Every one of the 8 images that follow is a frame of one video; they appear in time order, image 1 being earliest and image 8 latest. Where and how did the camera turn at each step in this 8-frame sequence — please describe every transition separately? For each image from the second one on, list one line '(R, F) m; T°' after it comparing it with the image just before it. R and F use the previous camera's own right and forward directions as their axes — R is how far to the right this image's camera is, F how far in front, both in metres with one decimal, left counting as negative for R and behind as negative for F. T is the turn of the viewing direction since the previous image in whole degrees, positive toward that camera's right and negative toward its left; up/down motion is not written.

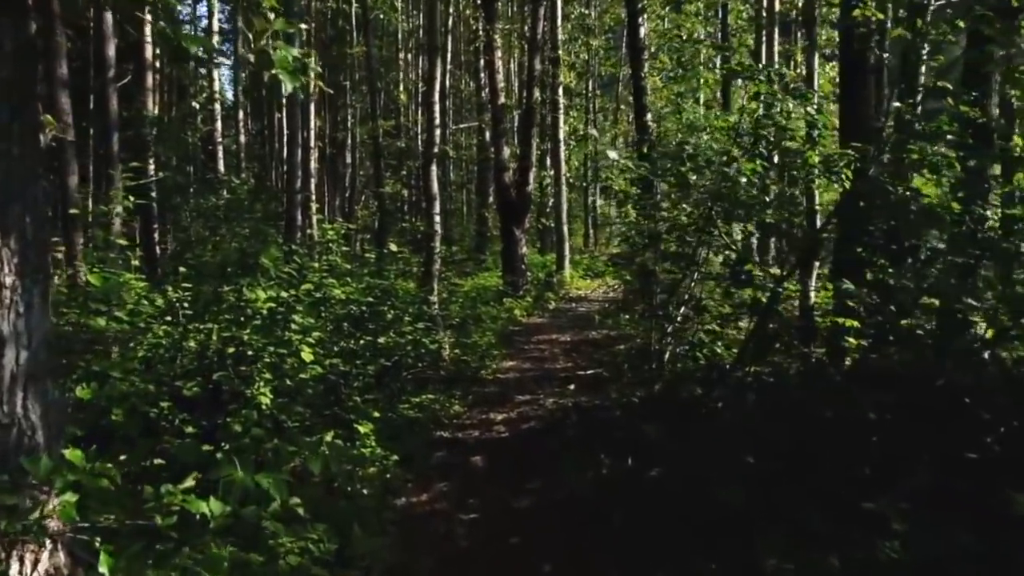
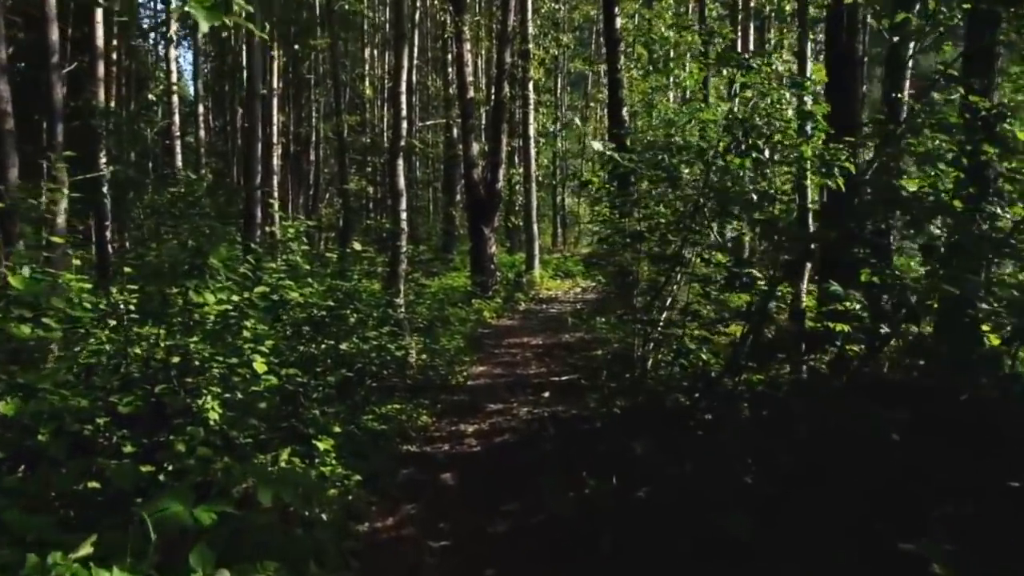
(0.0, +0.5) m; +2°
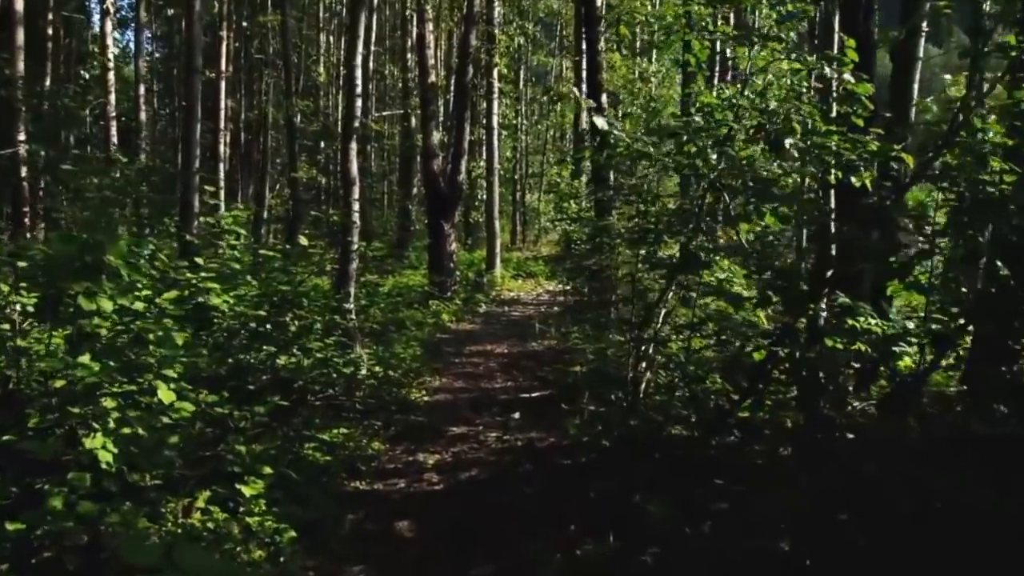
(-0.1, +1.1) m; +2°
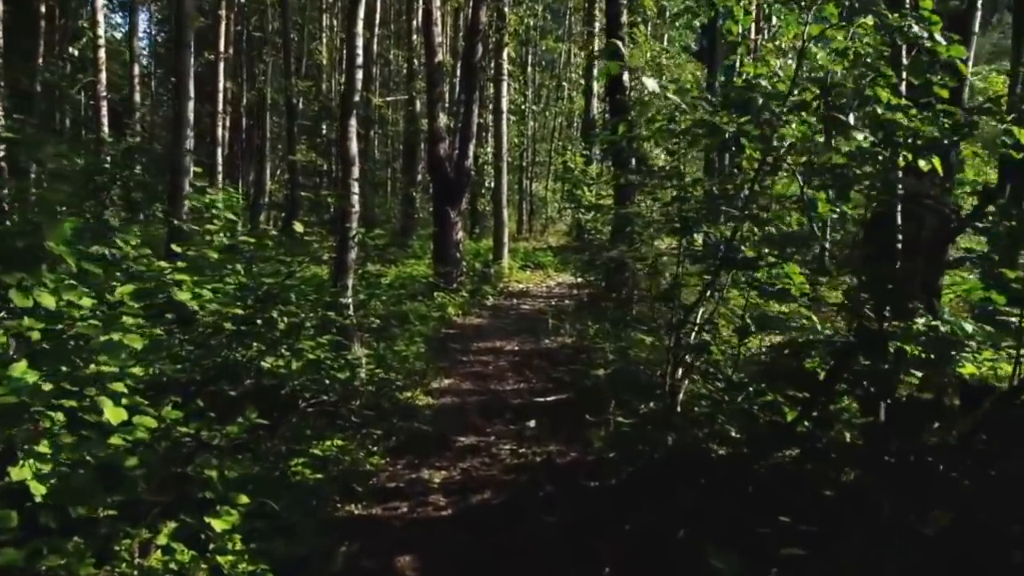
(-0.1, +0.8) m; 0°
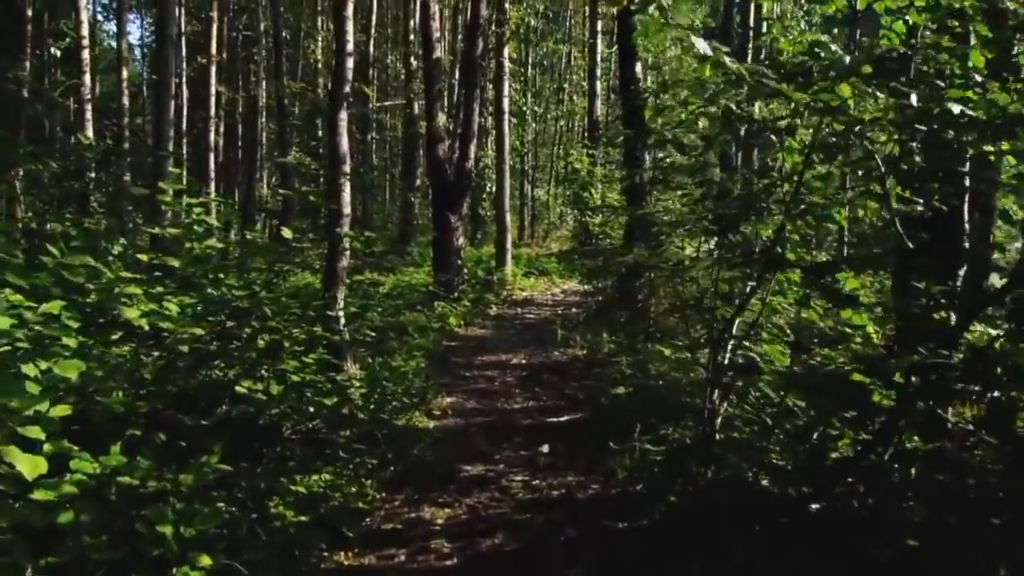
(-0.1, +0.7) m; 0°
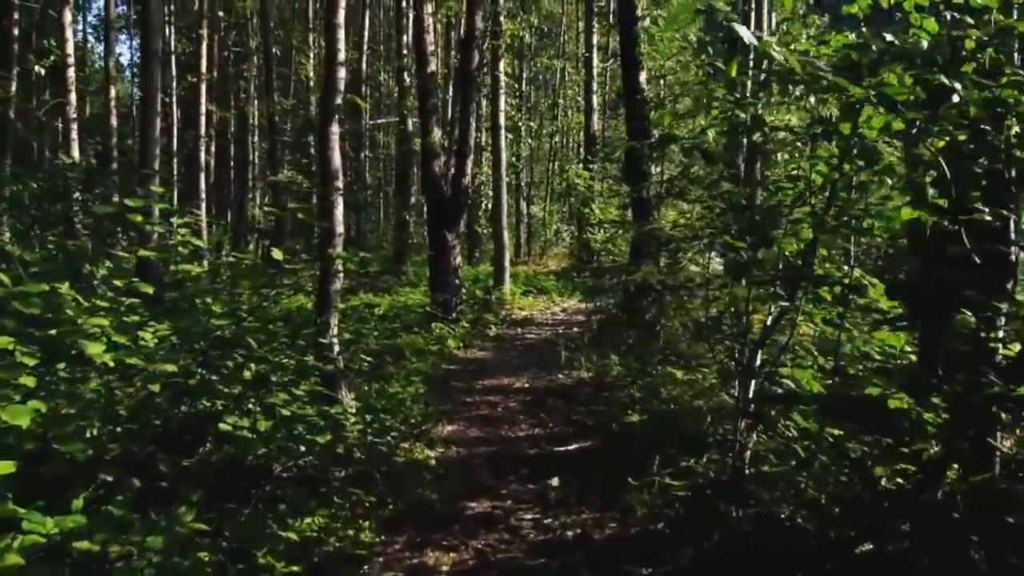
(-0.1, +0.4) m; 0°
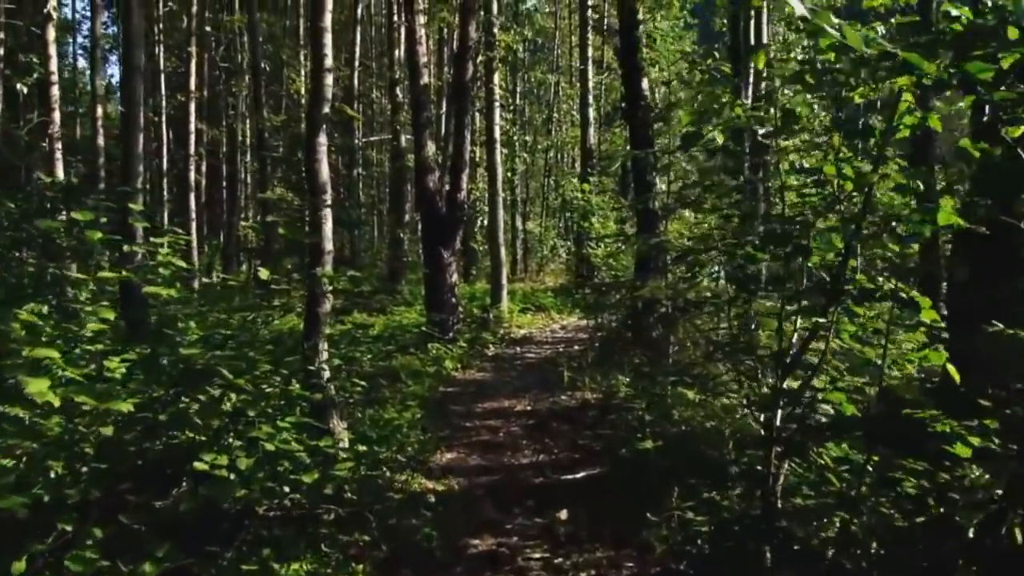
(0.0, +0.4) m; 0°
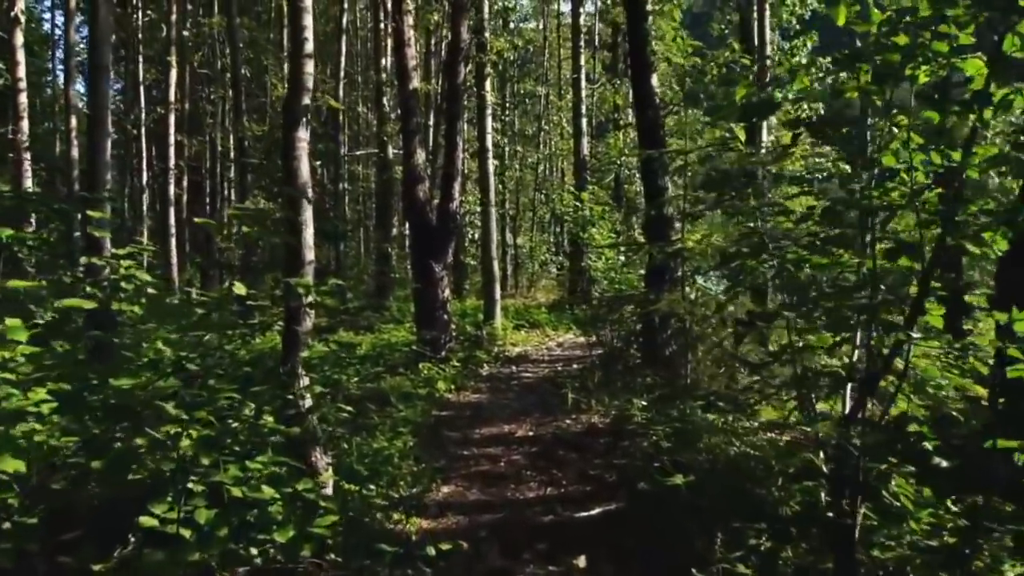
(-0.1, +0.7) m; +1°
